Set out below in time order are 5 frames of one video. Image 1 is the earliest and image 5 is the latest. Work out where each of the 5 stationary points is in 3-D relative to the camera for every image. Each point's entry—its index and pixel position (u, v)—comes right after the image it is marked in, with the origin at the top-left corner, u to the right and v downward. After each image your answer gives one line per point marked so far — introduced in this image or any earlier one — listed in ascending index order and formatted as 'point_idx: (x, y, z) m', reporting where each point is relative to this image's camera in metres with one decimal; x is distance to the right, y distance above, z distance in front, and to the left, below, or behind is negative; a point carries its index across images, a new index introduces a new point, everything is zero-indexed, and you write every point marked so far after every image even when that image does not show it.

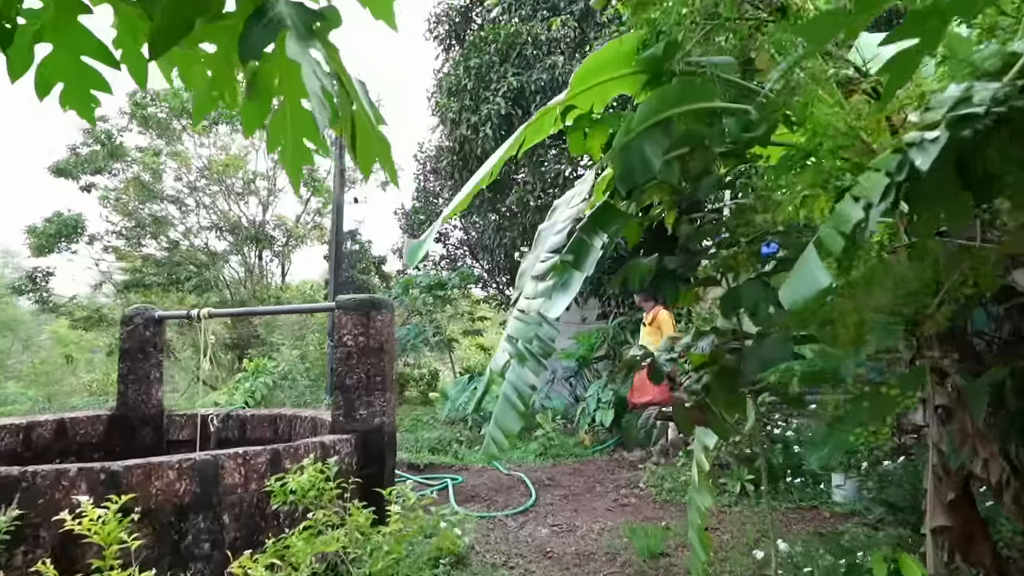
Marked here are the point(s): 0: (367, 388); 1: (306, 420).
0: (-0.8, -0.5, +3.9) m
1: (-1.3, -0.8, +4.7) m
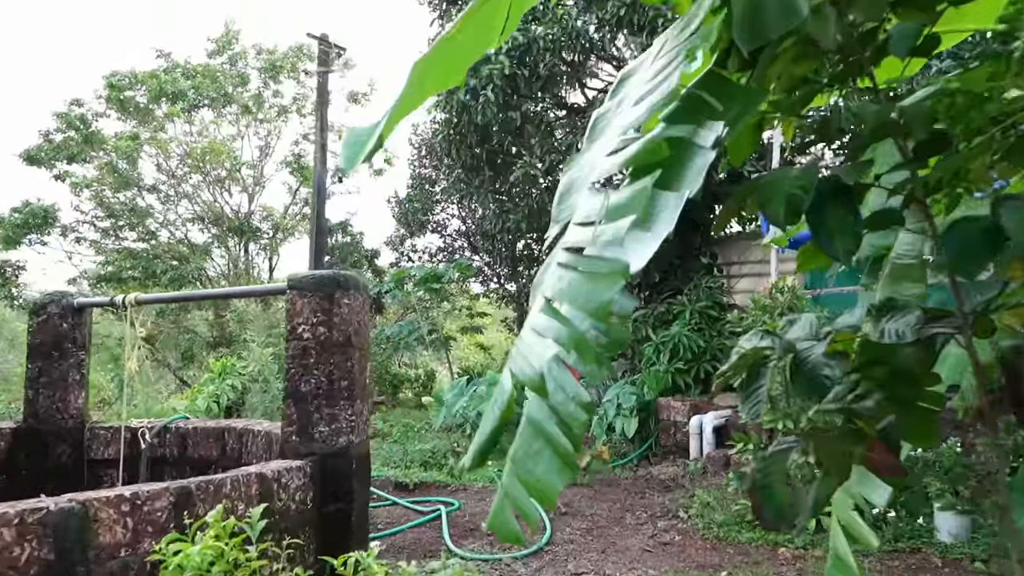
0: (-0.7, -0.4, +2.9) m
1: (-1.2, -0.7, +3.7) m
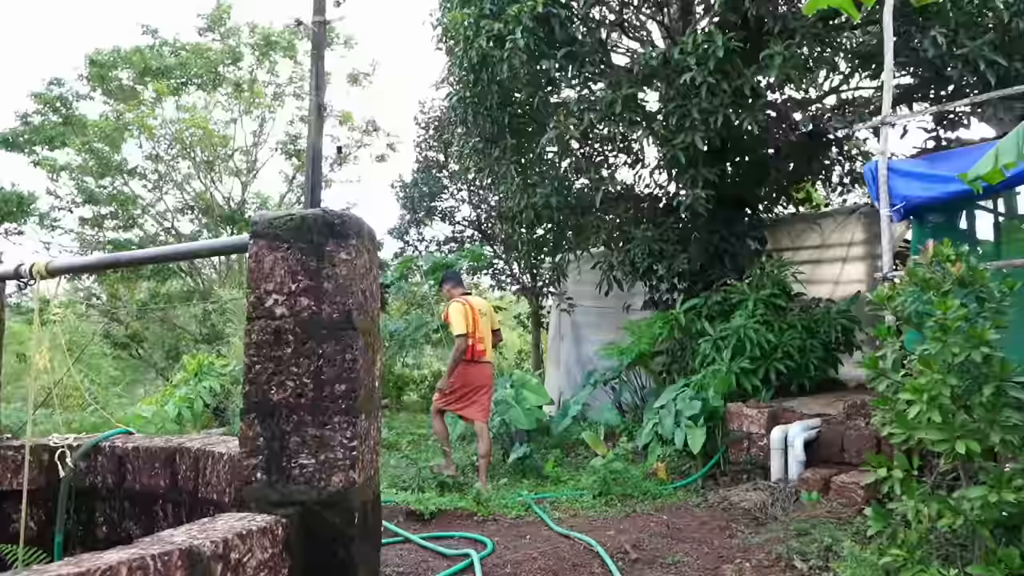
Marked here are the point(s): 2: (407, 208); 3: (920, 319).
0: (-0.5, -0.3, +1.8) m
1: (-1.0, -0.6, +2.6) m
2: (-1.6, +1.2, +11.6) m
3: (+1.6, -0.1, +2.8) m
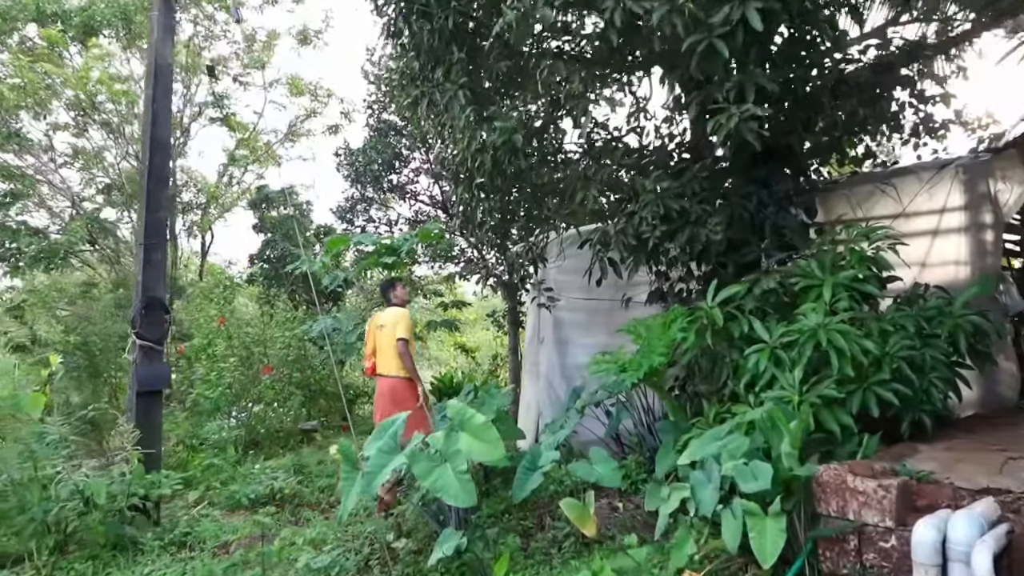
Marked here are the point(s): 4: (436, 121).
0: (-0.7, -0.2, -0.4) m
1: (-1.3, -0.5, +0.4) m
2: (-2.0, +1.4, +9.4) m
3: (+1.3, 0.0, +0.7) m
4: (-0.5, +1.2, +5.2) m
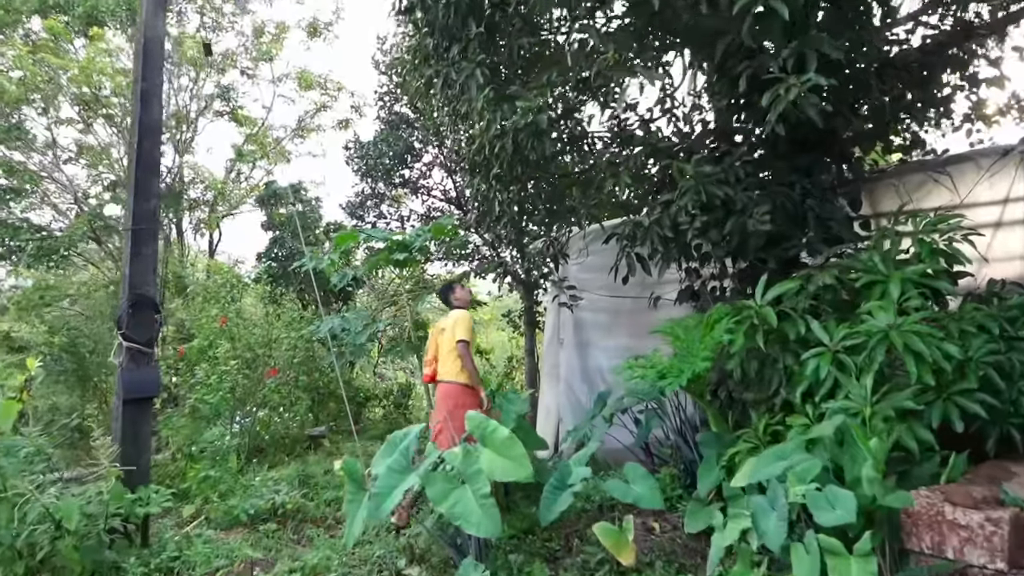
0: (-0.7, -0.2, -0.8) m
1: (-1.2, -0.5, 0.0) m
2: (-1.8, +1.4, +9.0) m
3: (+1.4, 0.0, +0.2) m
4: (-0.4, +1.2, +4.8) m
